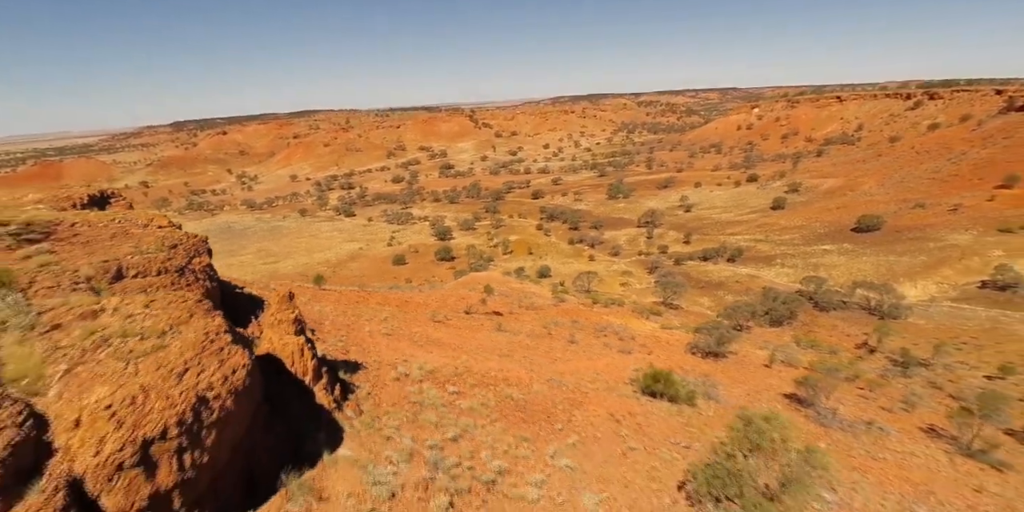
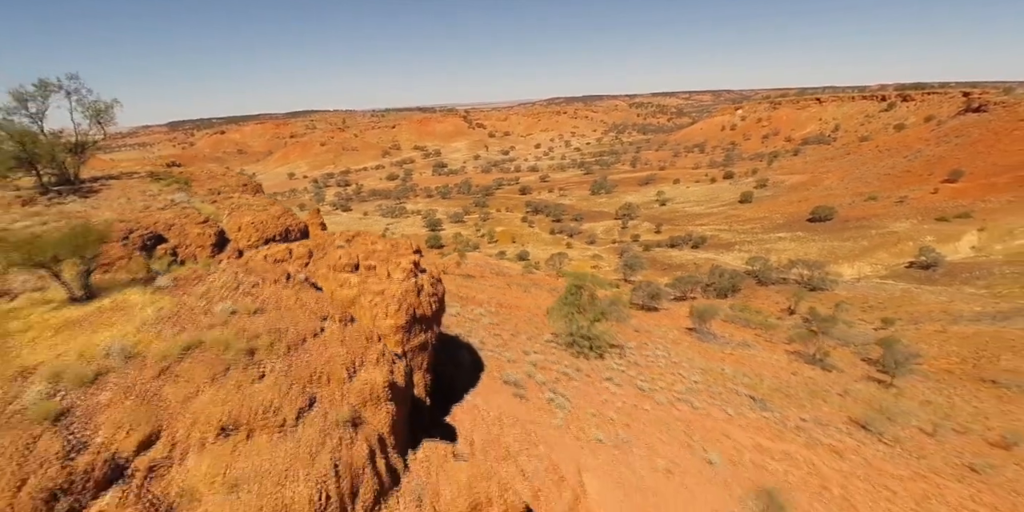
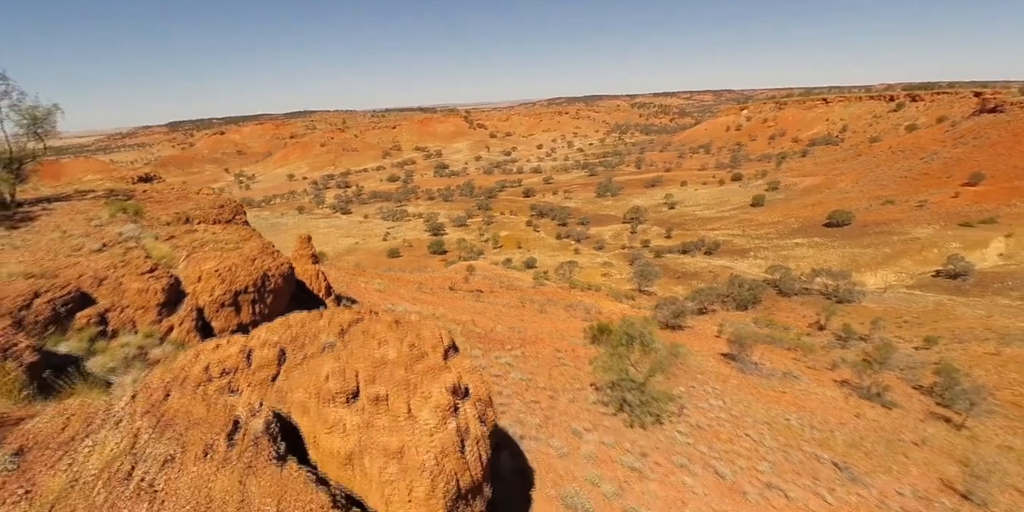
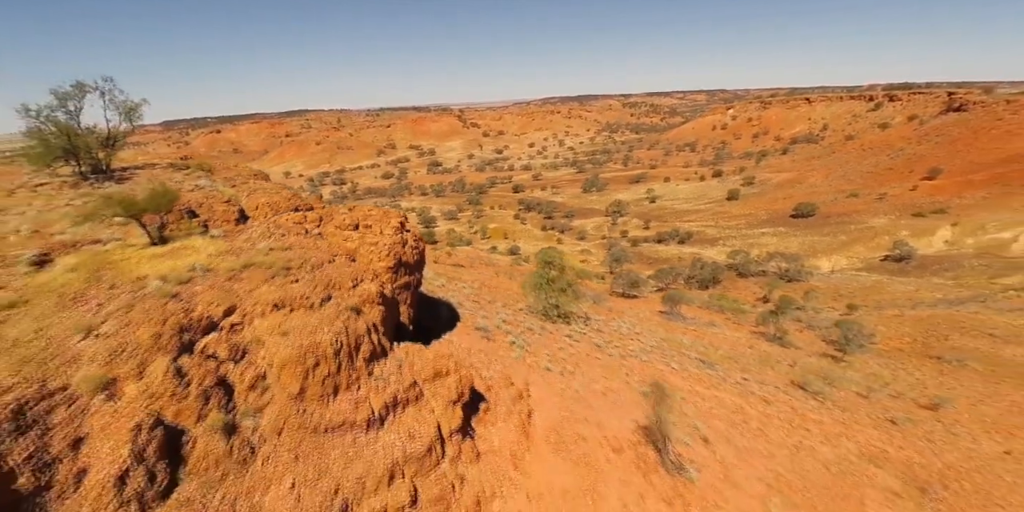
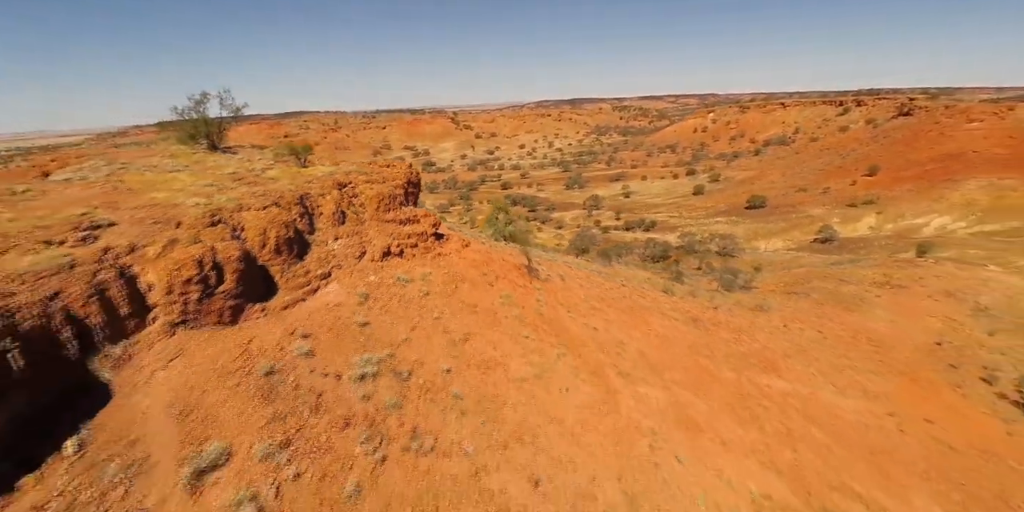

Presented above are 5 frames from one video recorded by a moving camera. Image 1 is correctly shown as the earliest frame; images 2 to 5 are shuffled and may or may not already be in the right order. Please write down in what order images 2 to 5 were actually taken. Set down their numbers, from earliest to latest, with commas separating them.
3, 2, 4, 5
